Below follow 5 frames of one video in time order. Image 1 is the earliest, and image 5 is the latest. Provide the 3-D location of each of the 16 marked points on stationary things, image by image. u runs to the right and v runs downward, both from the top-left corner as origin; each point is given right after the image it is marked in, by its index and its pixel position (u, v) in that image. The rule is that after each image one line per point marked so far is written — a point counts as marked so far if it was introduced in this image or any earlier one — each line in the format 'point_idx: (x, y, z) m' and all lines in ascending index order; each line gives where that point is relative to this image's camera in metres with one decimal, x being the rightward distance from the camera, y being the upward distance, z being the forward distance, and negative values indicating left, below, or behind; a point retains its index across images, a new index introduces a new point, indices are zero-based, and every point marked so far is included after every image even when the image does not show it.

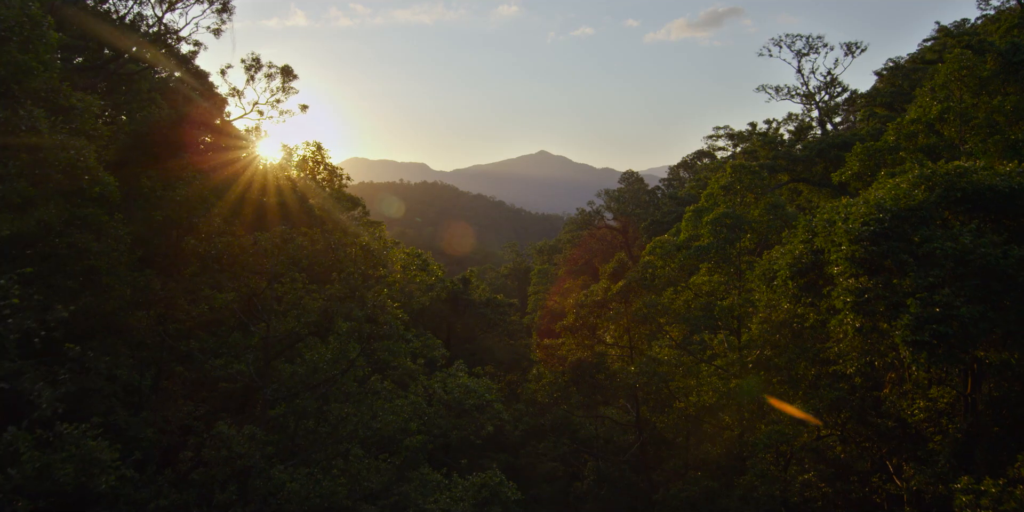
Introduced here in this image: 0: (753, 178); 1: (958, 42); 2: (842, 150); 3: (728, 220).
0: (+3.9, +1.3, +10.3) m
1: (+13.6, +6.5, +19.2) m
2: (+10.3, +3.3, +19.7) m
3: (+3.4, +0.6, +9.9) m
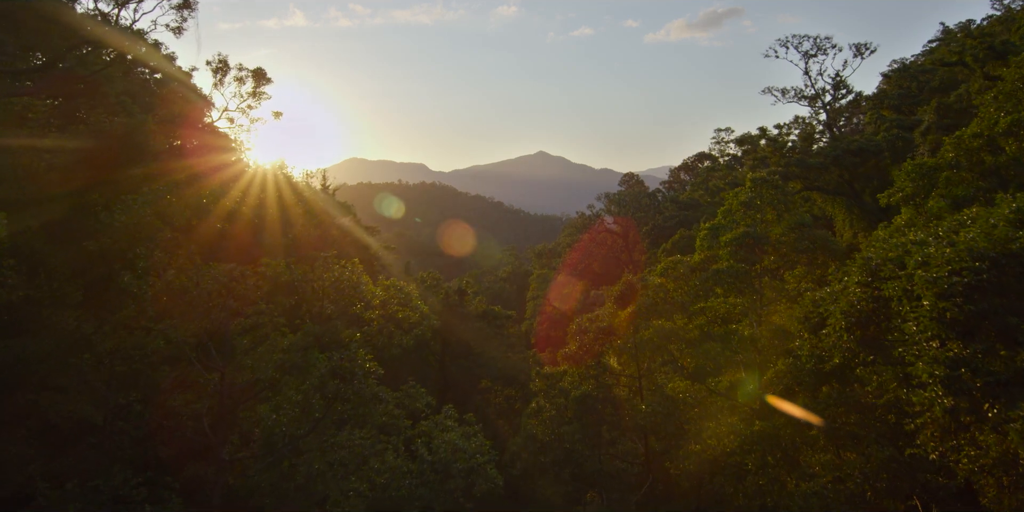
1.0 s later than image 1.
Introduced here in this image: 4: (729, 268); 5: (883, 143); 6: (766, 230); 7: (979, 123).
0: (+3.9, +0.9, +9.3) m
1: (+13.6, +6.2, +18.2) m
2: (+10.2, +3.0, +18.7) m
3: (+3.4, +0.2, +9.0) m
4: (+3.1, -0.2, +8.9) m
5: (+11.4, +3.5, +19.3) m
6: (+3.7, +0.4, +9.0) m
7: (+6.1, +1.8, +8.3) m
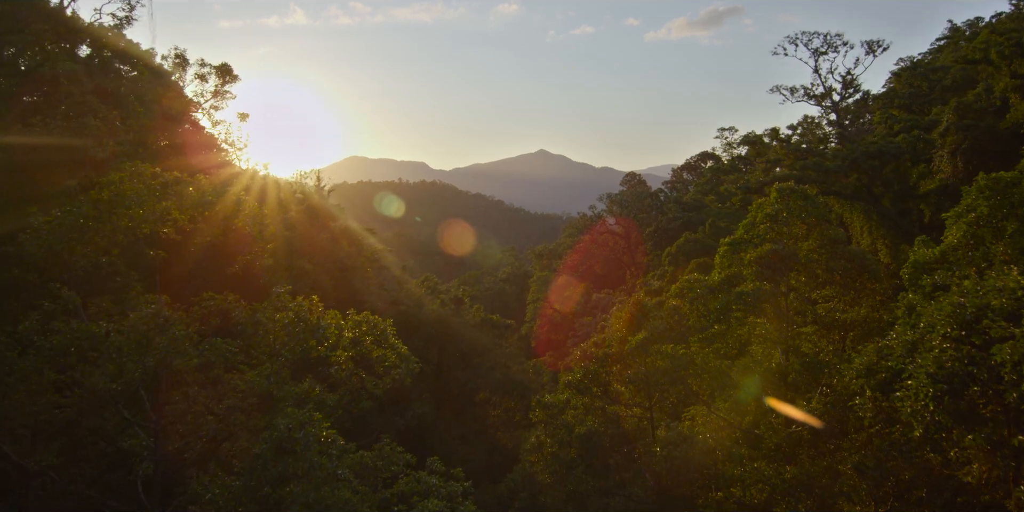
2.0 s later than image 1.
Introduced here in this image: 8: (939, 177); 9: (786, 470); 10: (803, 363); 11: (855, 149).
0: (+3.9, +0.7, +8.3) m
1: (+13.5, +5.9, +17.2) m
2: (+10.2, +2.7, +17.7) m
3: (+3.4, 0.0, +8.0) m
4: (+3.1, -0.4, +7.9) m
5: (+11.4, +3.3, +18.3) m
6: (+3.6, +0.1, +8.0) m
7: (+6.0, +1.5, +7.3) m
8: (+11.5, +2.1, +17.1) m
9: (+3.2, -2.5, +7.4) m
10: (+3.4, -1.2, +7.5) m
11: (+9.9, +3.1, +18.1) m
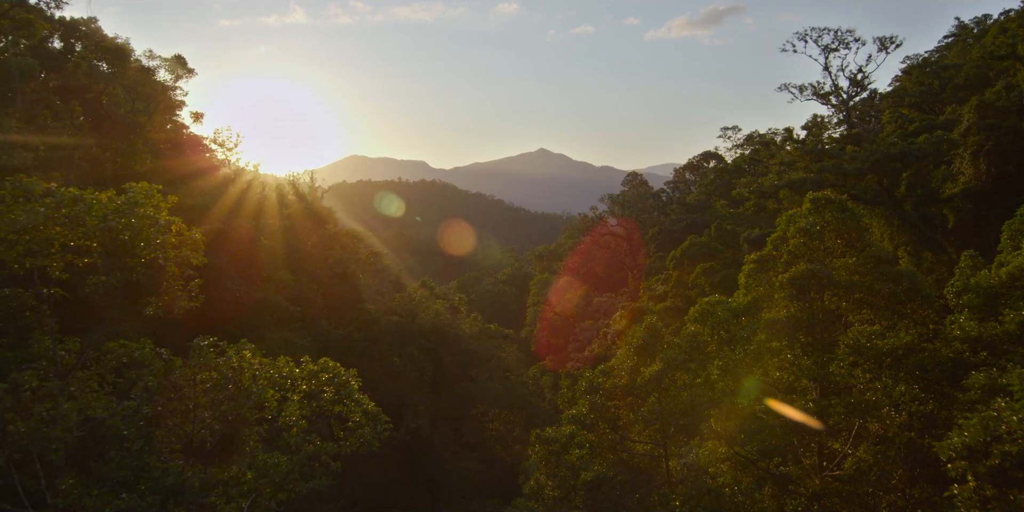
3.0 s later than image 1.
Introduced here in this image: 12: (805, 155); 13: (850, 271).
0: (+3.8, +0.5, +7.3) m
1: (+13.5, +5.7, +16.2) m
2: (+10.2, +2.5, +16.7) m
3: (+3.3, -0.3, +7.0) m
4: (+3.0, -0.7, +6.9) m
5: (+11.4, +3.1, +17.3) m
6: (+3.6, -0.1, +7.0) m
7: (+6.0, +1.3, +6.3) m
8: (+11.5, +1.9, +16.1) m
9: (+3.1, -2.7, +6.3) m
10: (+3.4, -1.4, +6.5) m
11: (+9.8, +2.8, +17.0) m
12: (+8.8, +3.0, +19.0) m
13: (+3.8, -0.2, +7.0) m
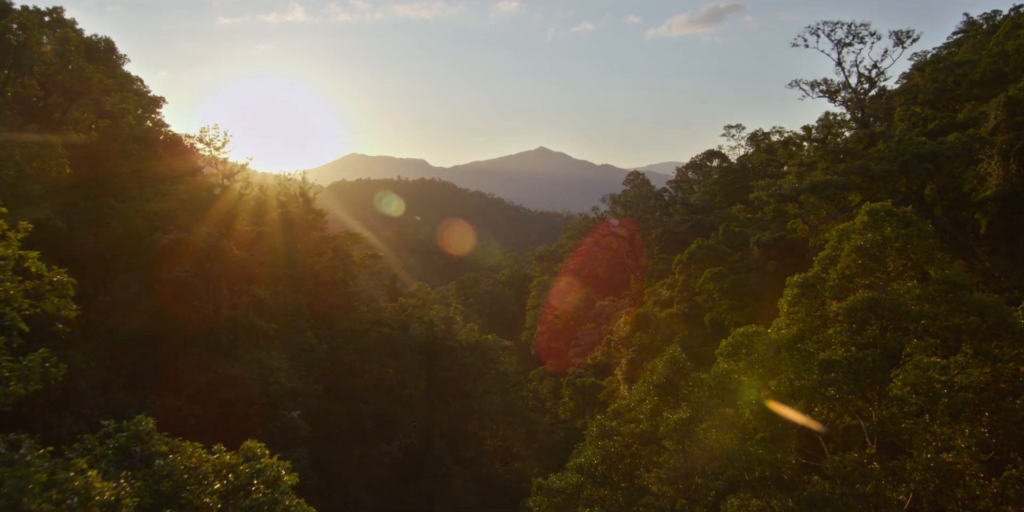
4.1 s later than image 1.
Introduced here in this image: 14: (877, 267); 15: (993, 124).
0: (+3.8, +0.3, +6.1) m
1: (+13.5, +5.5, +15.0) m
2: (+10.1, +2.3, +15.5) m
3: (+3.3, -0.5, +5.8) m
4: (+3.0, -0.9, +5.7) m
5: (+11.4, +2.9, +16.1) m
6: (+3.6, -0.3, +5.8) m
7: (+6.0, +1.1, +5.1) m
8: (+11.4, +1.7, +14.9) m
9: (+3.1, -2.9, +5.2) m
10: (+3.3, -1.7, +5.3) m
11: (+9.8, +2.6, +15.8) m
12: (+8.8, +2.8, +17.8) m
13: (+3.7, -0.4, +5.8) m
14: (+3.5, 0.0, +6.1) m
15: (+11.5, +3.1, +14.8) m
